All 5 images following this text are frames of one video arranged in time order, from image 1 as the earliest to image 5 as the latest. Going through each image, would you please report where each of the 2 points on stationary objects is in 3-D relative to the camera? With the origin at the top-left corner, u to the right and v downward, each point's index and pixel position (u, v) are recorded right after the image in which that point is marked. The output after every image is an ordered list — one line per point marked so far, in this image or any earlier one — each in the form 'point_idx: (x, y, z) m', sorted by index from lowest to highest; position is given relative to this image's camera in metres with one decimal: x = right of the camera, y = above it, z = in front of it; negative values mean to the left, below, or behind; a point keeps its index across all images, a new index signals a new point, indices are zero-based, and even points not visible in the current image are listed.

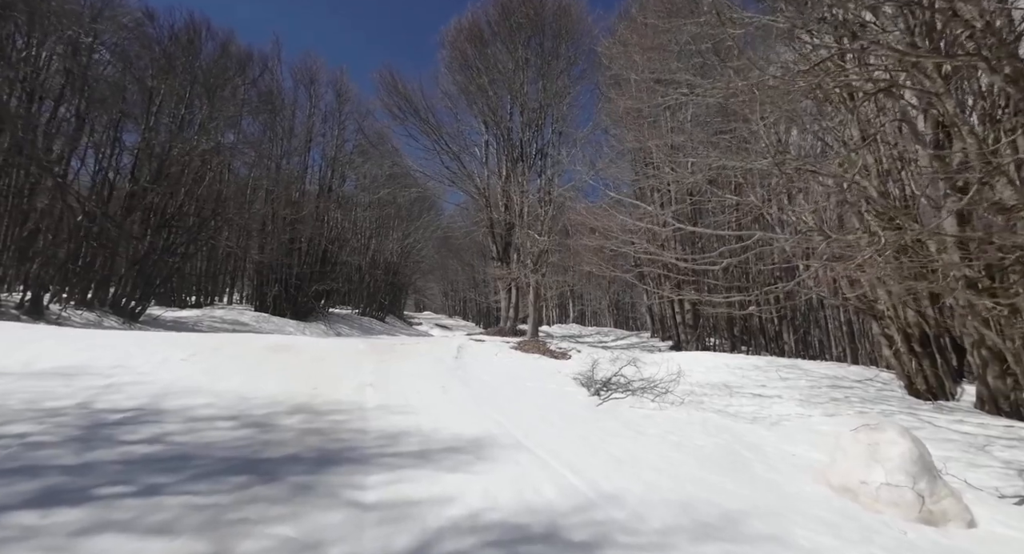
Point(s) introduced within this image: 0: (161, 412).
0: (-1.8, -0.7, +2.4) m
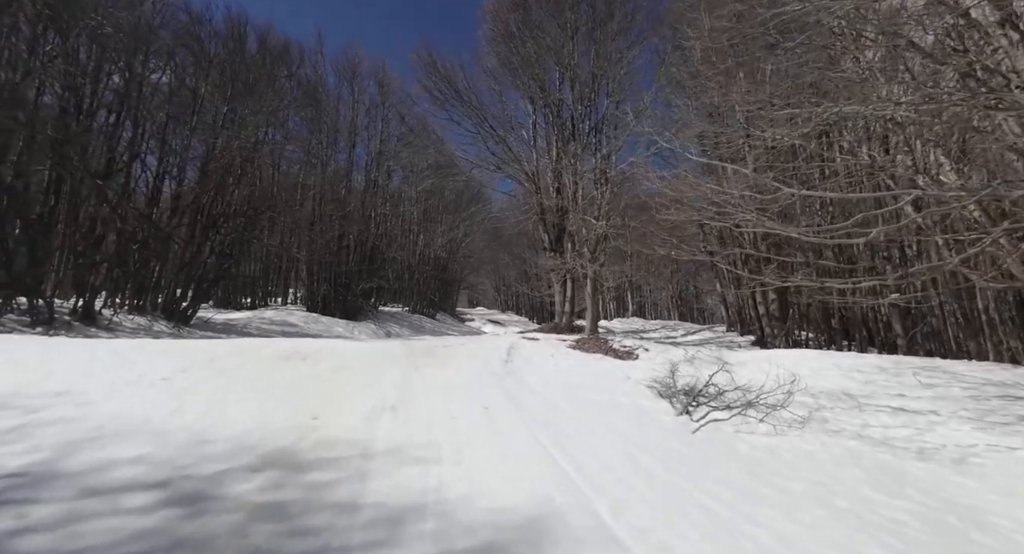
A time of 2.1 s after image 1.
0: (-1.5, -0.7, +1.6) m
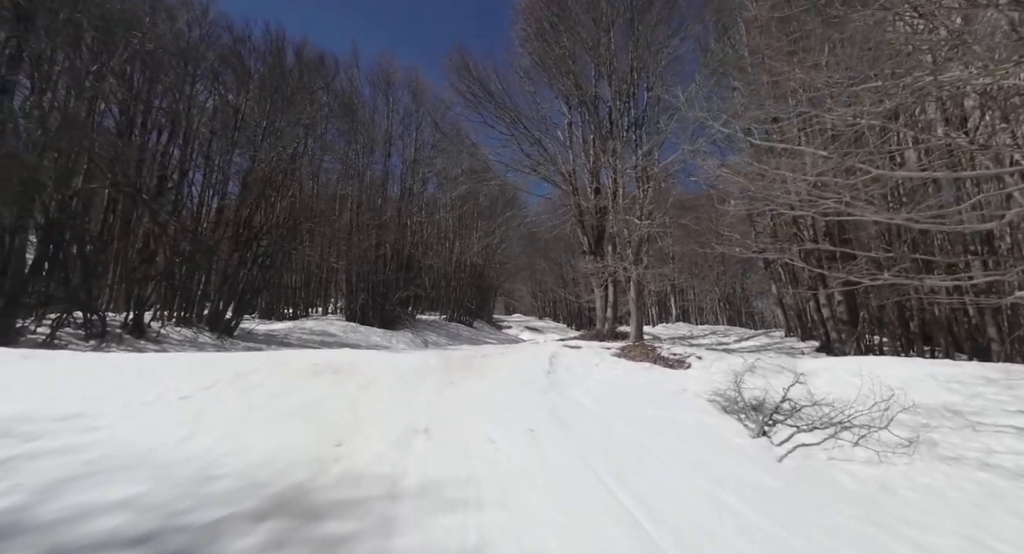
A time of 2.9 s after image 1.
0: (-1.4, -0.7, +1.3) m
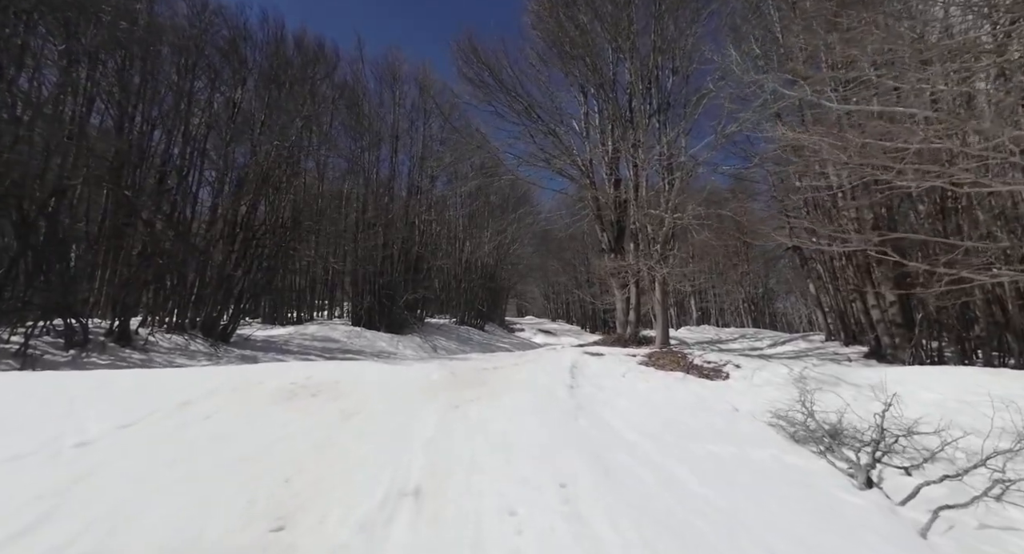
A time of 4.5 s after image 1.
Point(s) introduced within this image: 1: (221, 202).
0: (-1.3, -0.7, +0.5) m
1: (-6.5, +1.7, +10.7) m
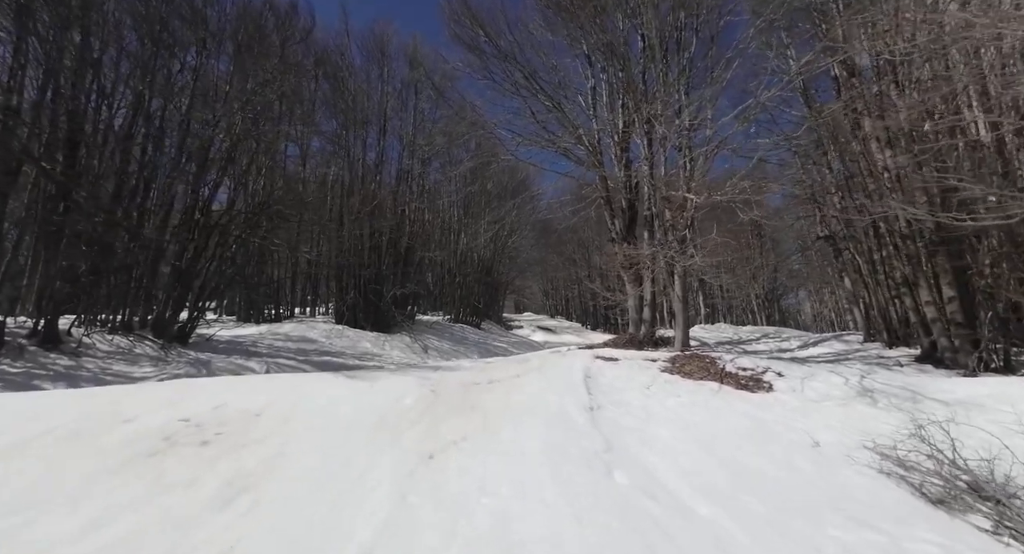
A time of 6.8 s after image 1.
0: (-1.3, -0.6, -0.7) m
1: (-6.6, +1.8, +9.4) m
